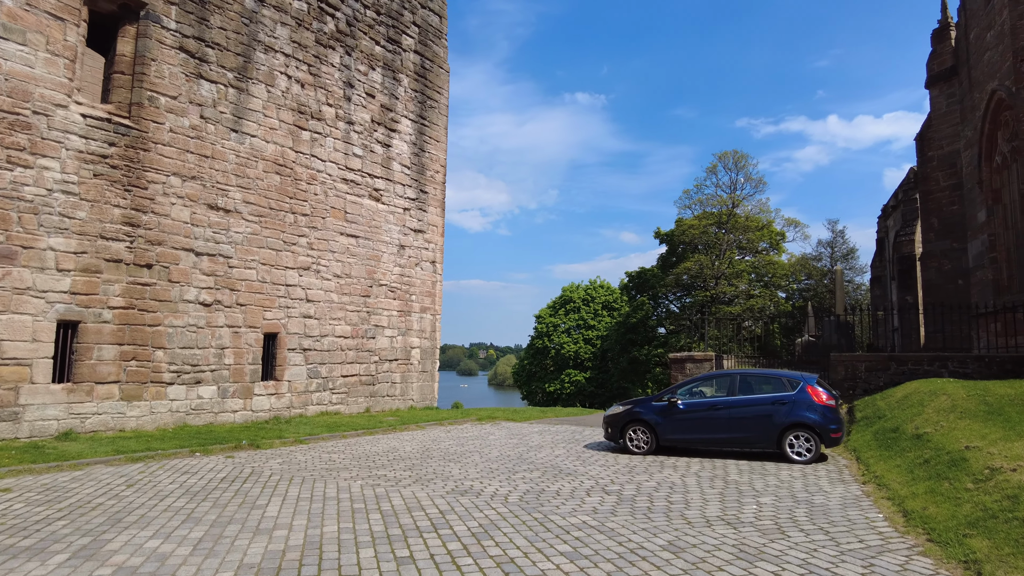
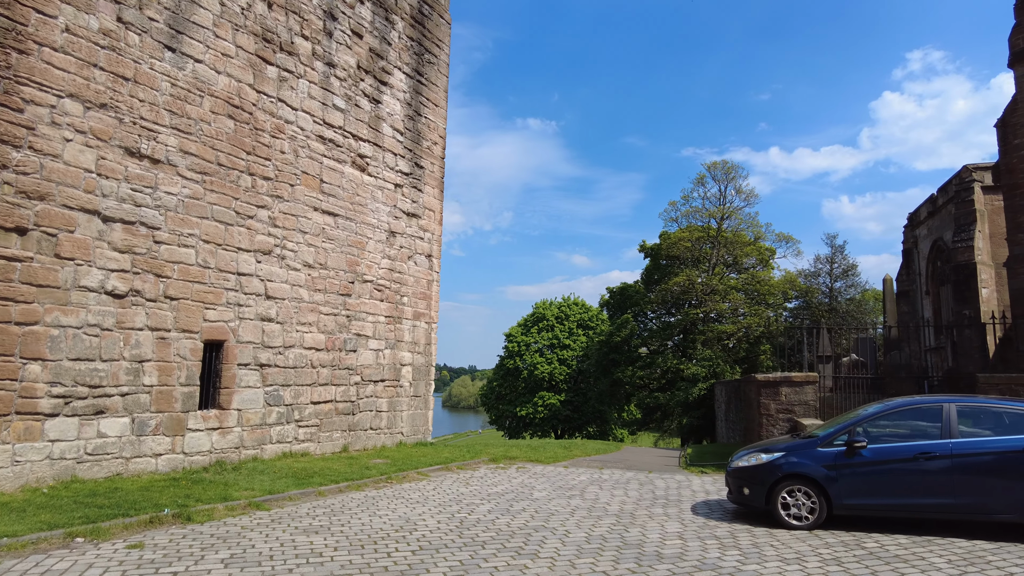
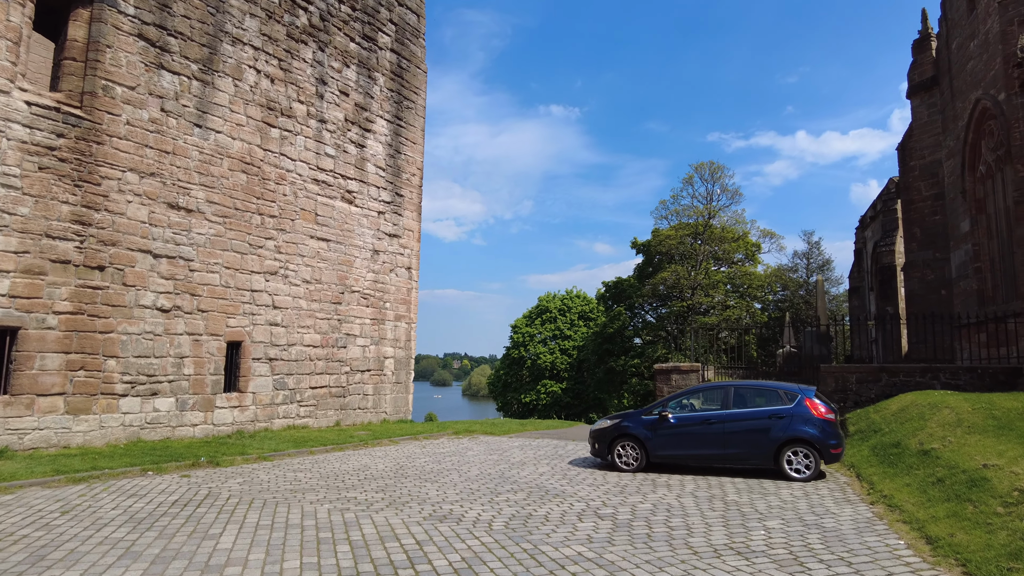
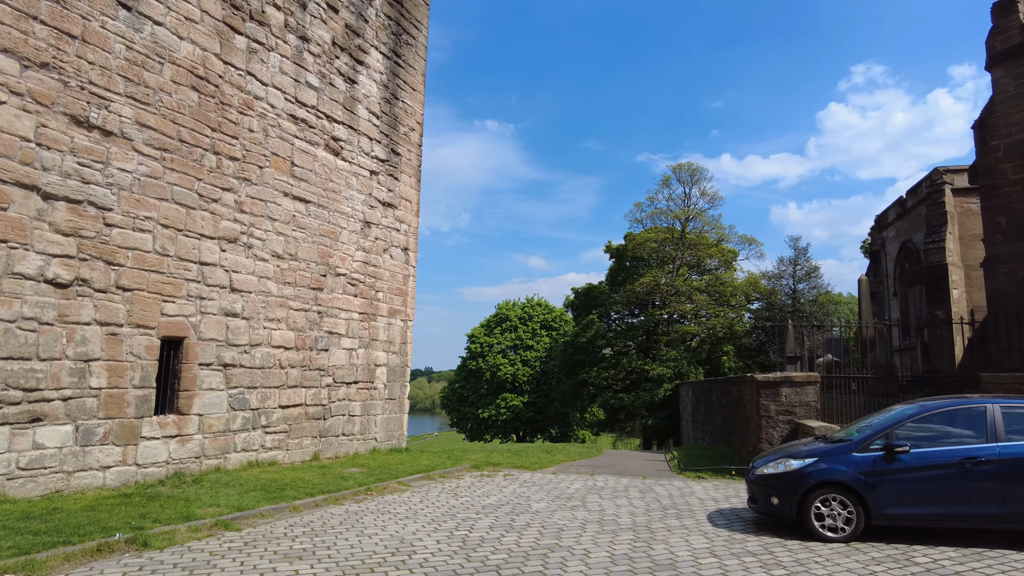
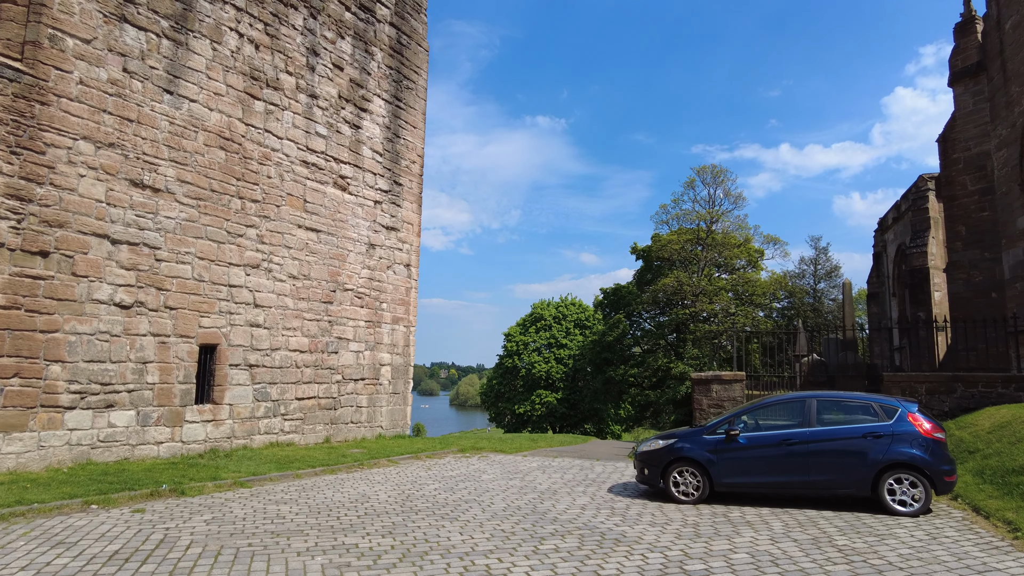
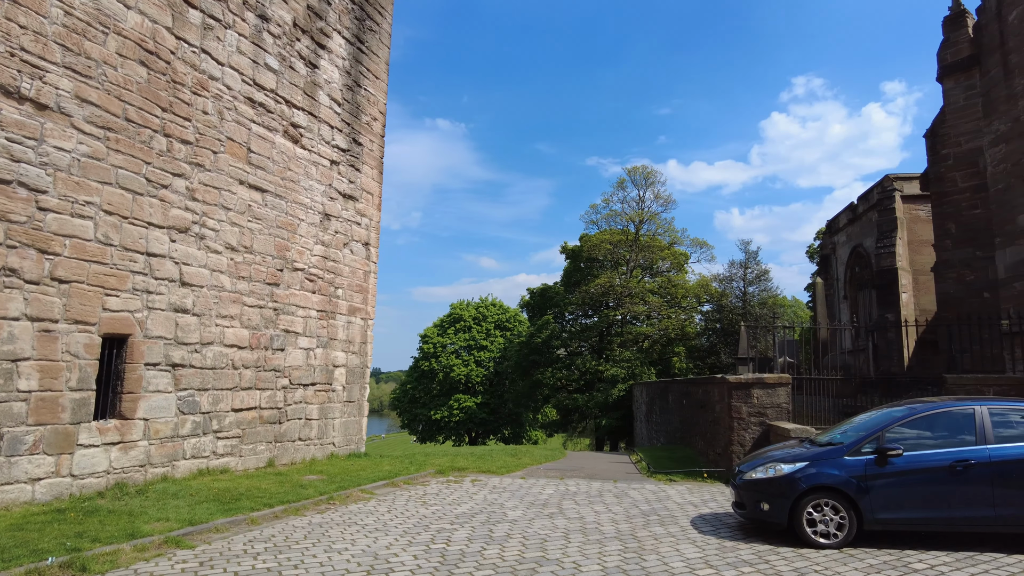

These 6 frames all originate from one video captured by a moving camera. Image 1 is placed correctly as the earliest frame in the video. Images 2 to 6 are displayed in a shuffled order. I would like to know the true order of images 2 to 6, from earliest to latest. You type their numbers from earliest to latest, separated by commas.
3, 5, 2, 4, 6
